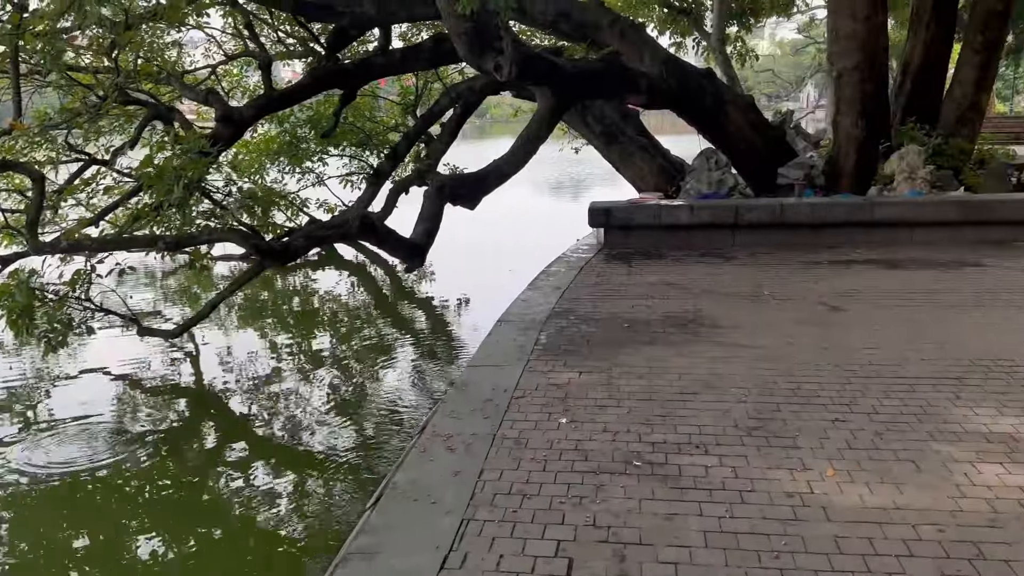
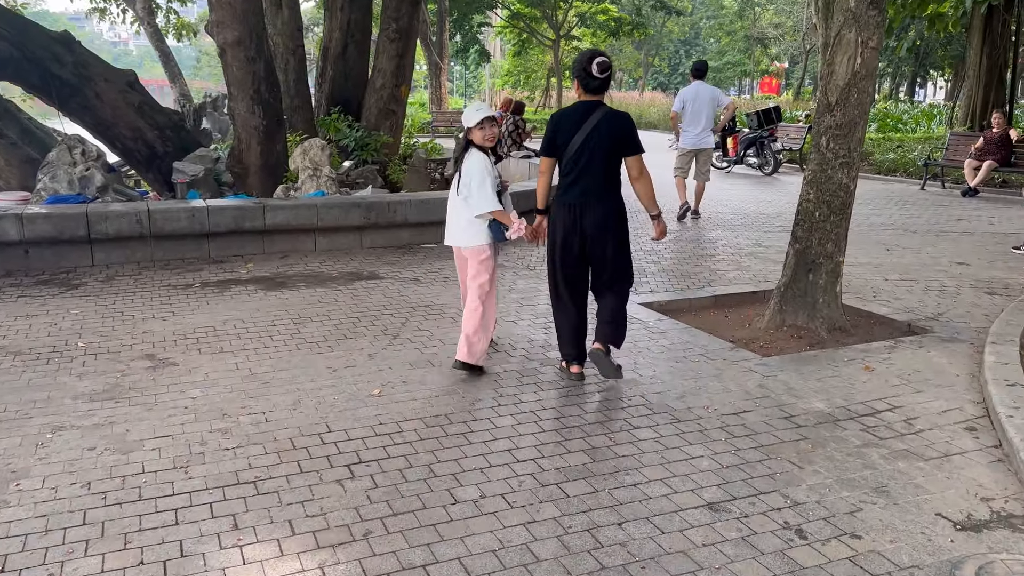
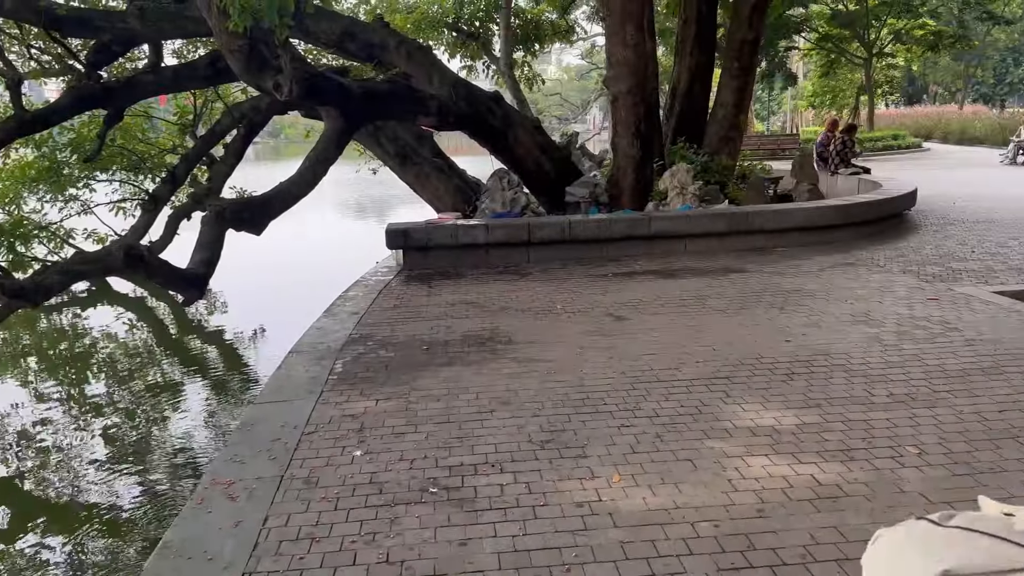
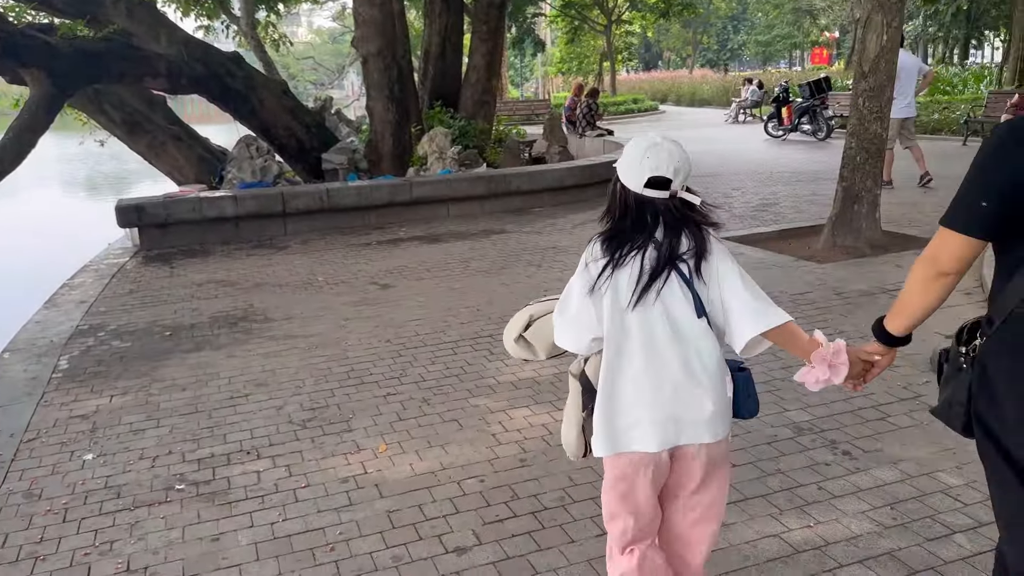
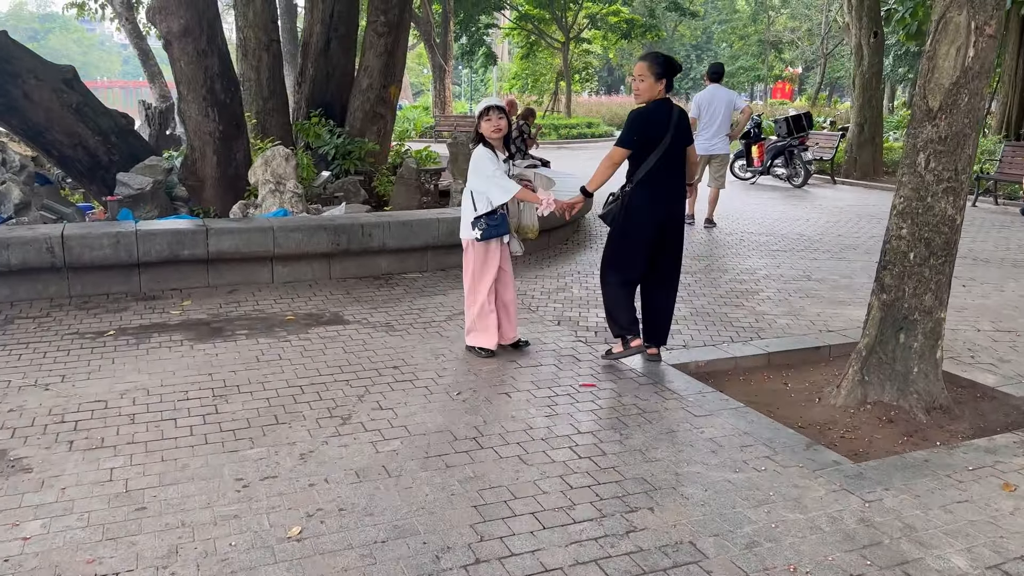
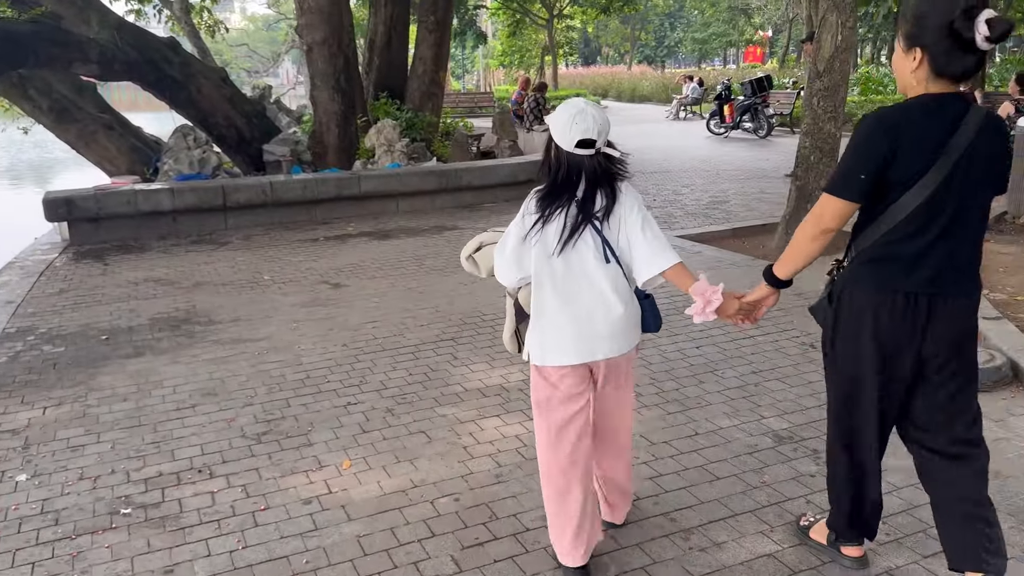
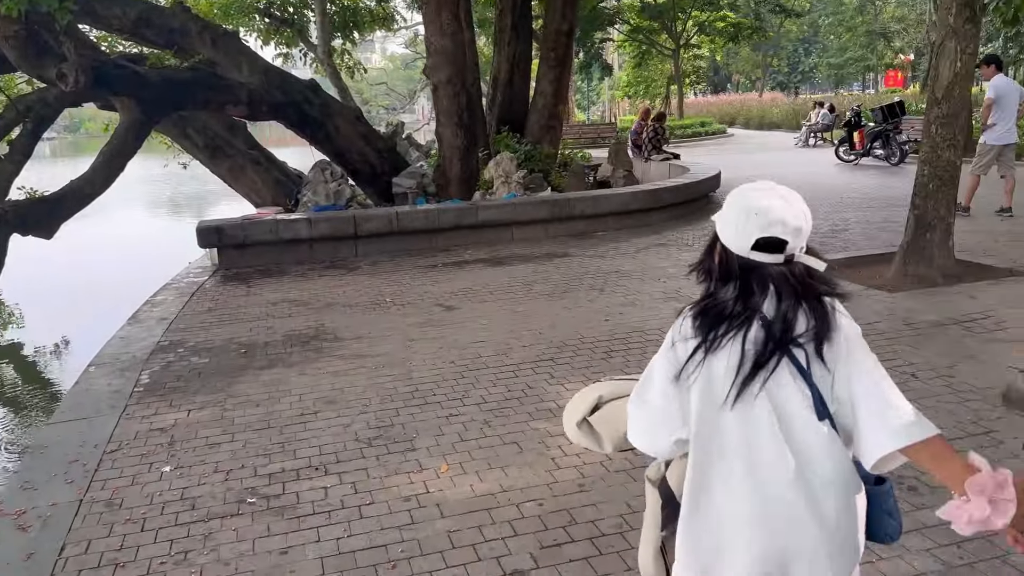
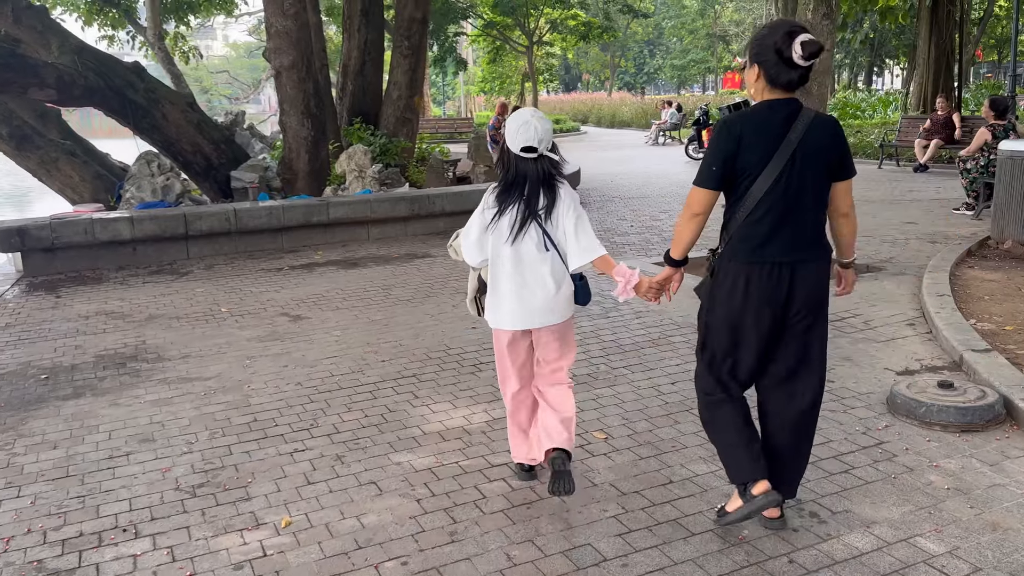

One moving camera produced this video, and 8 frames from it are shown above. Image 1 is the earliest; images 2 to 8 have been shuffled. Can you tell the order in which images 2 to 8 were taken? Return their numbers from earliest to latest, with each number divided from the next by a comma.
3, 7, 4, 6, 8, 2, 5
